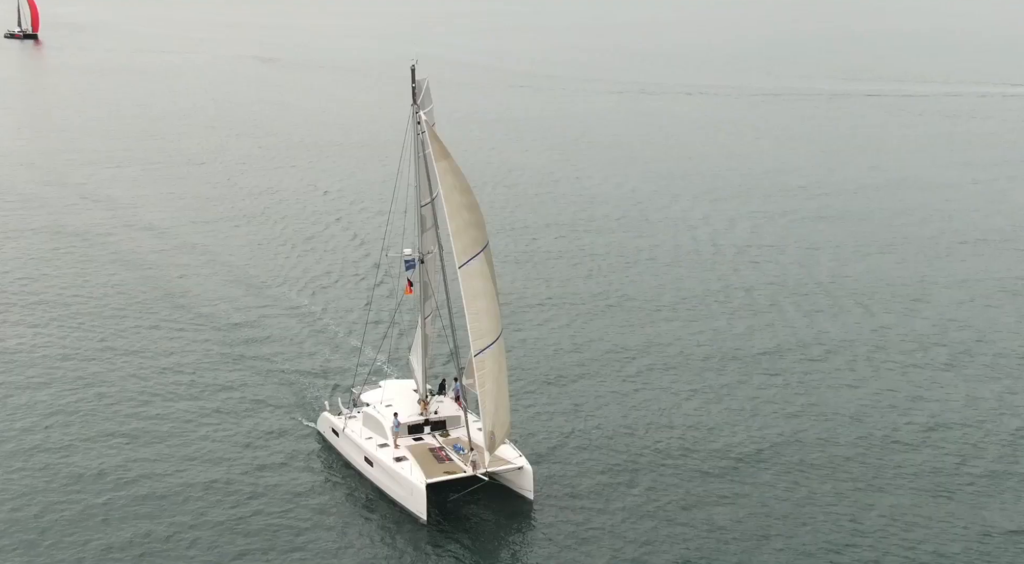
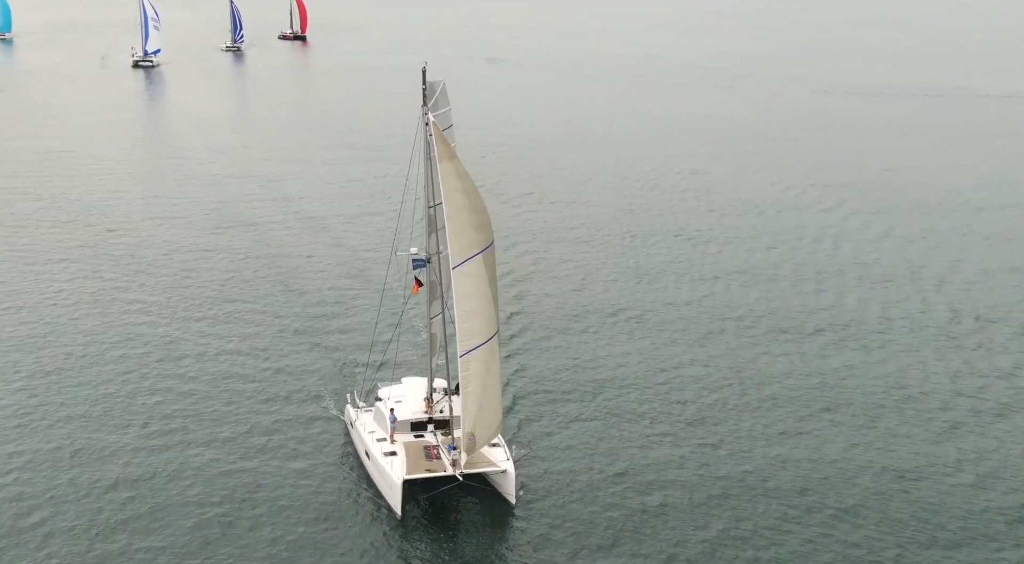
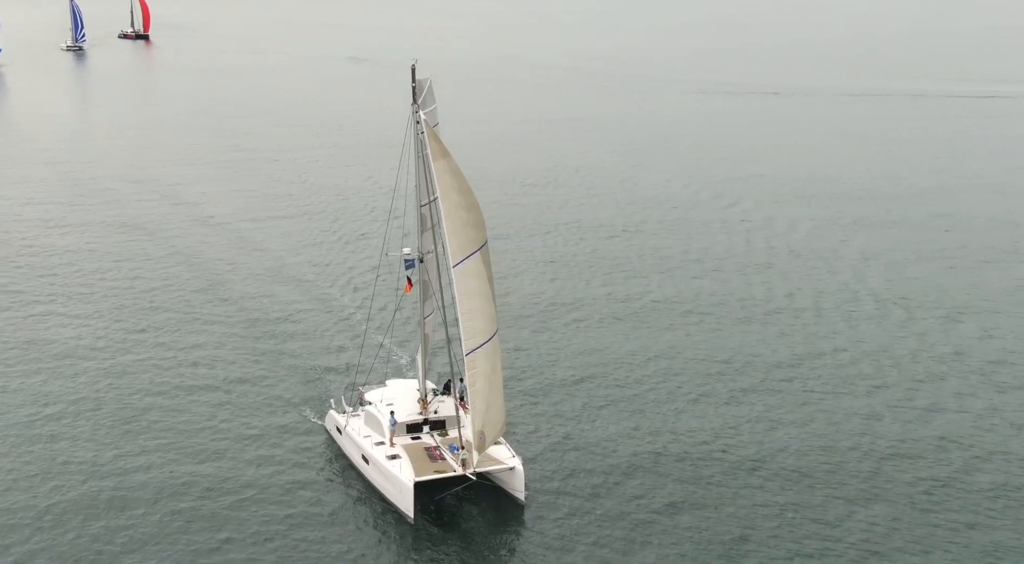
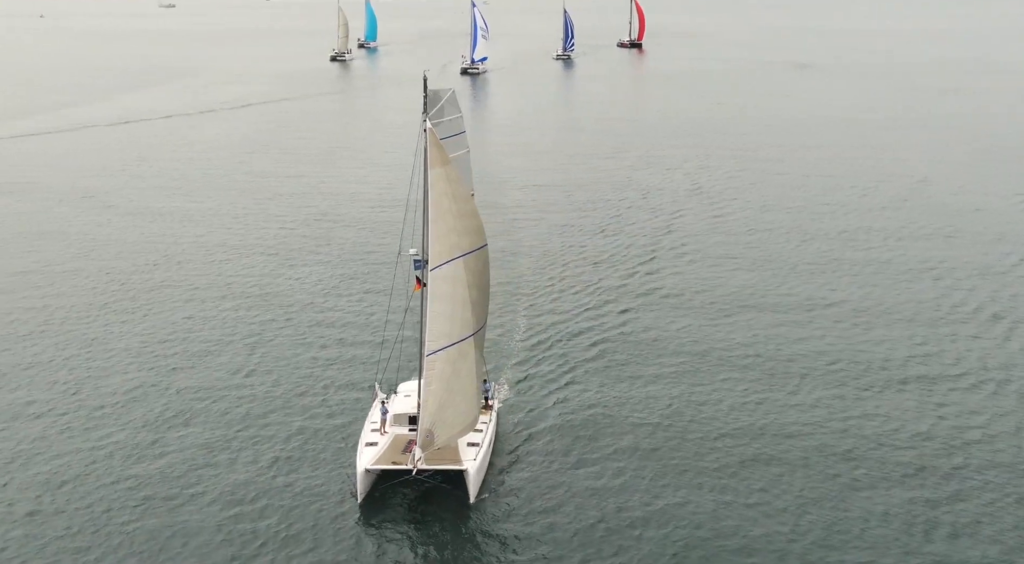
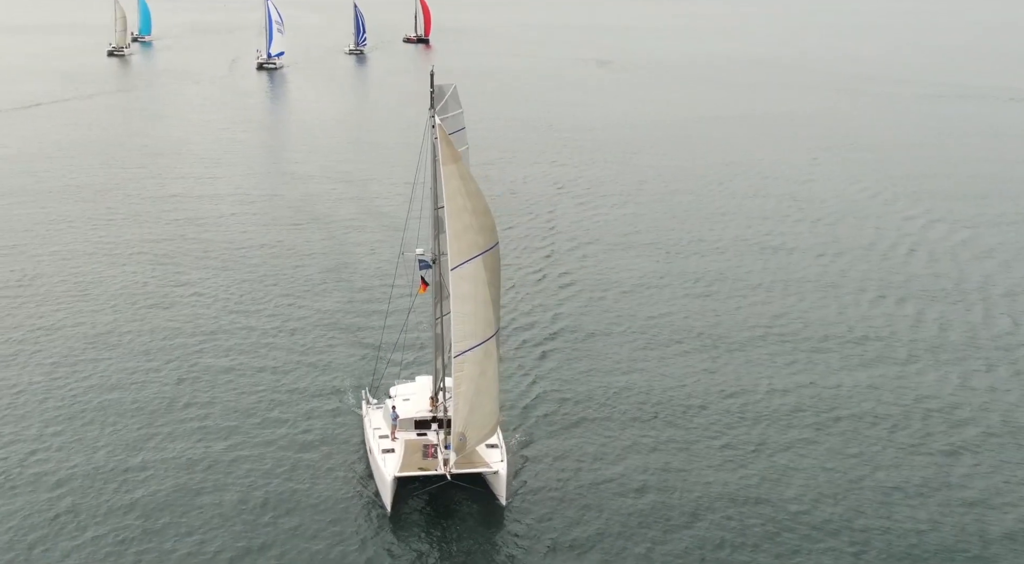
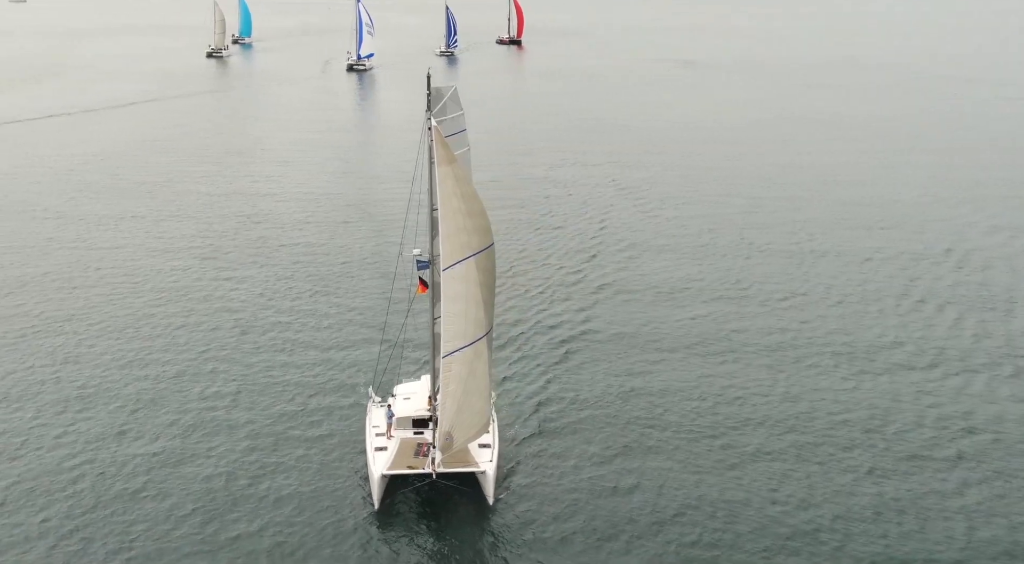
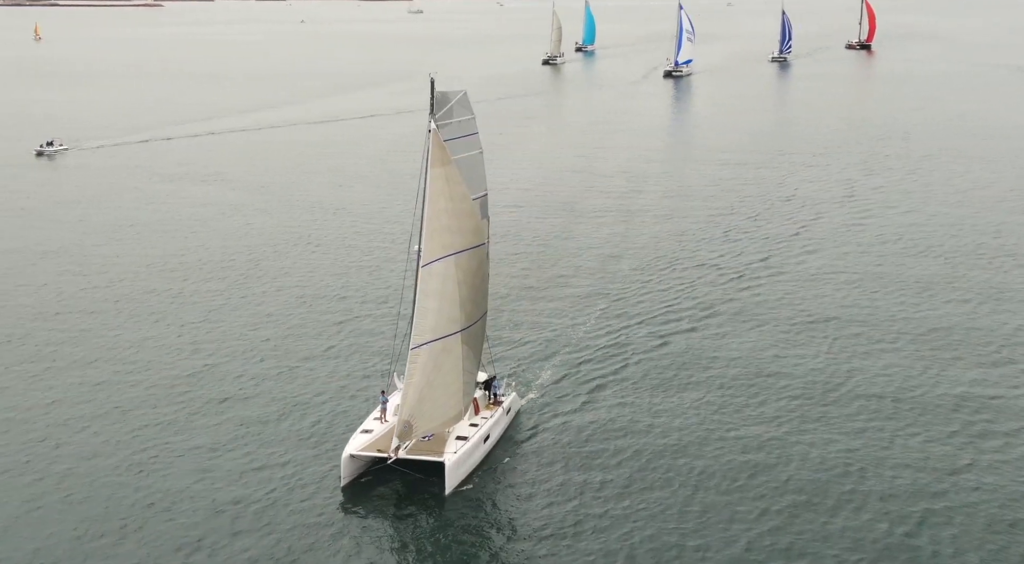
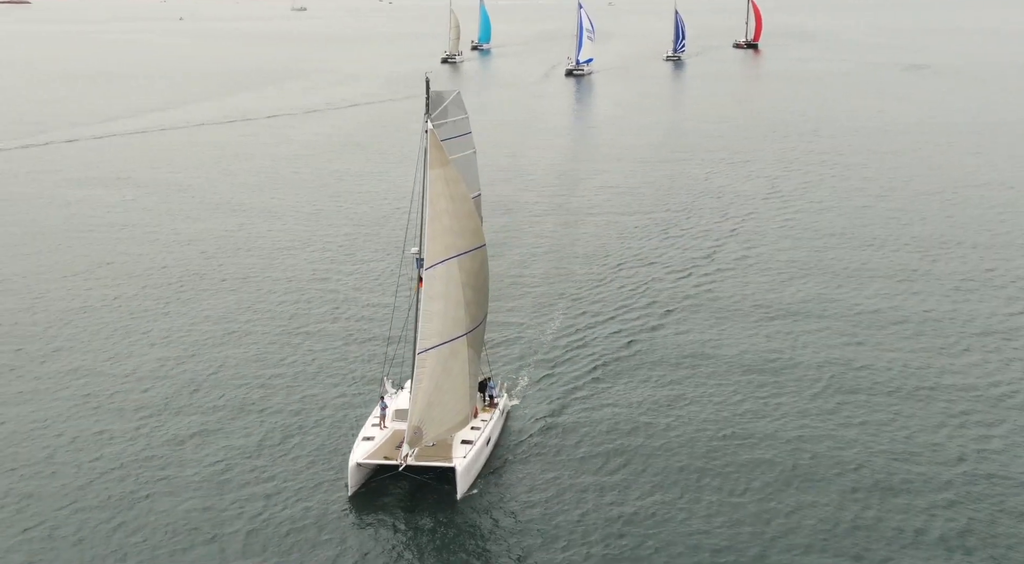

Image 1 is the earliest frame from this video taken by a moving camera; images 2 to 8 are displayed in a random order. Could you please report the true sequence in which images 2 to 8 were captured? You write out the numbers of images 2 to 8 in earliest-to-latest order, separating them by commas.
3, 2, 5, 6, 4, 8, 7
